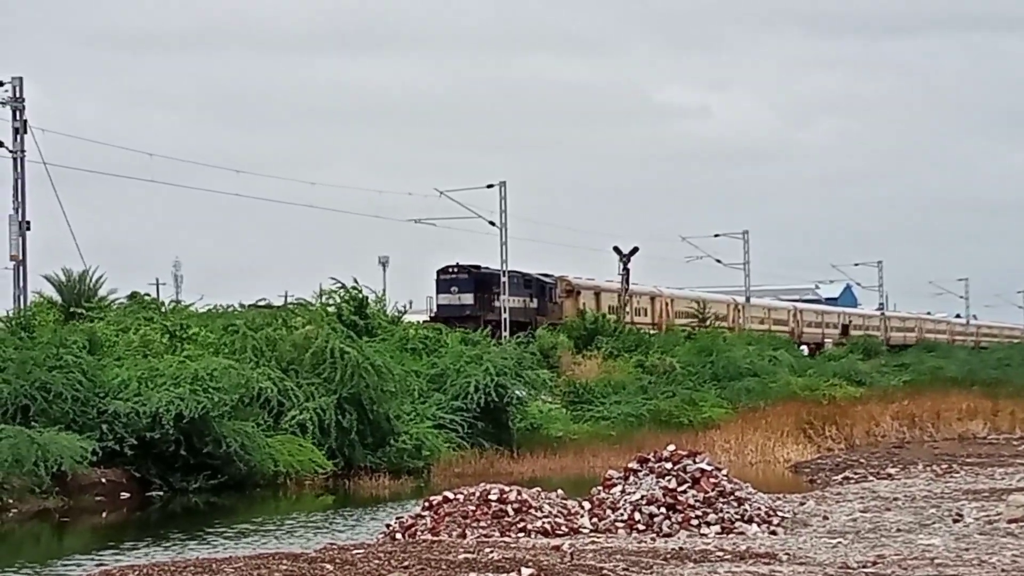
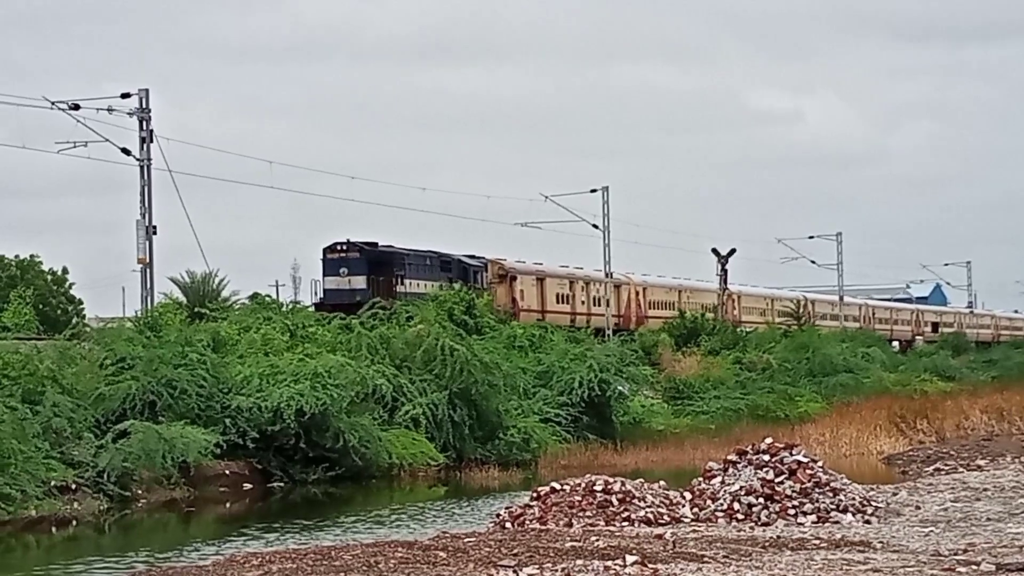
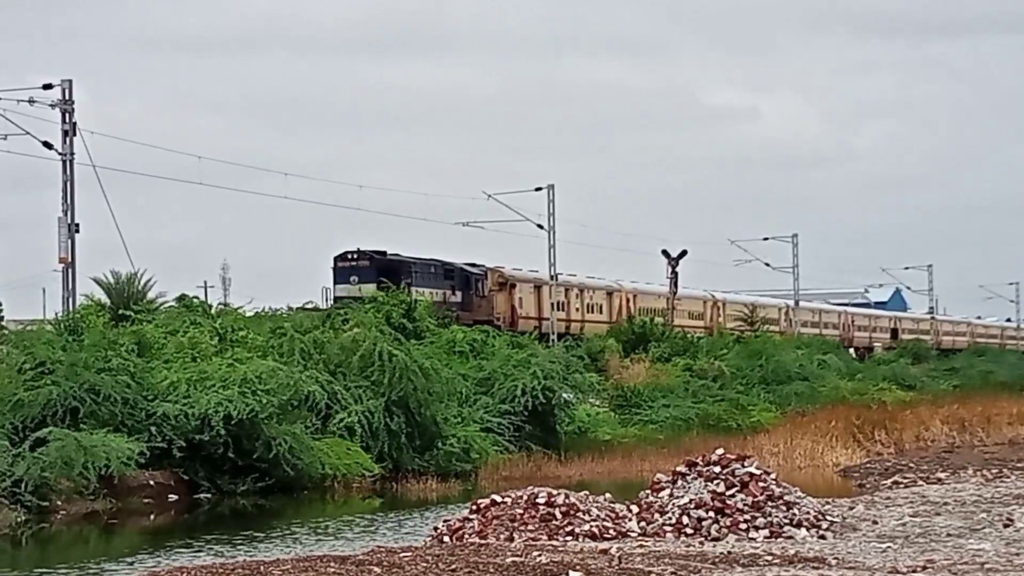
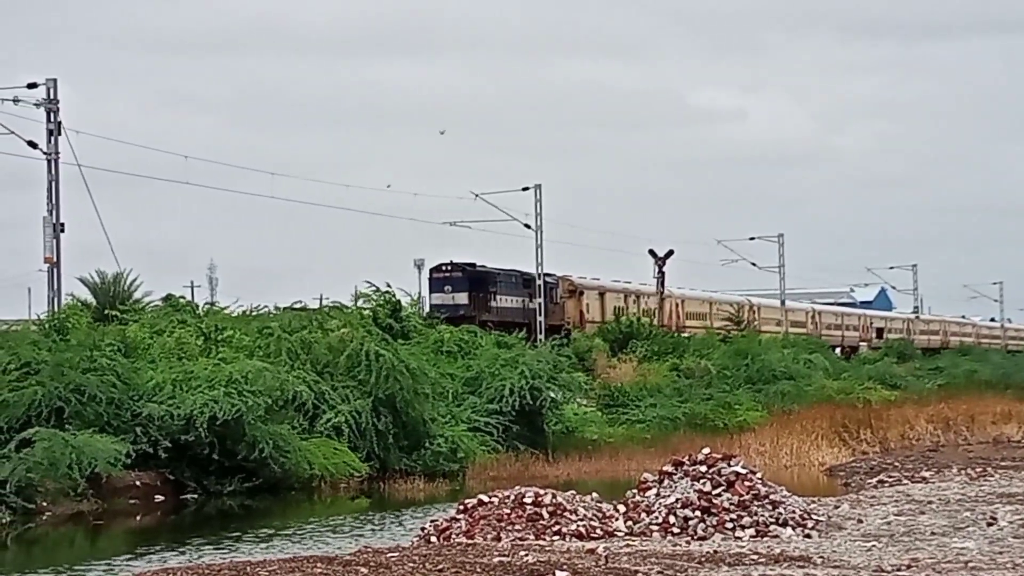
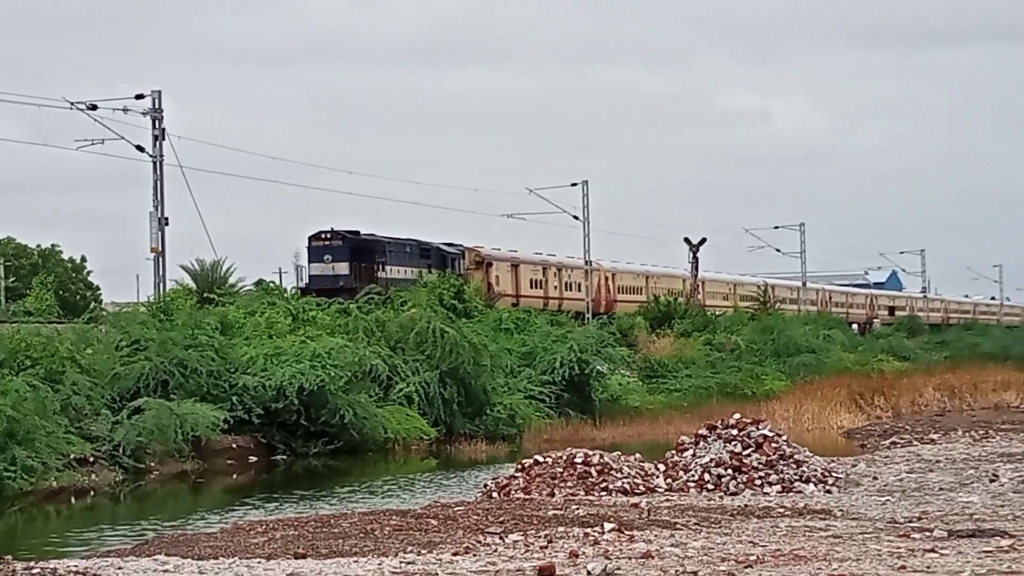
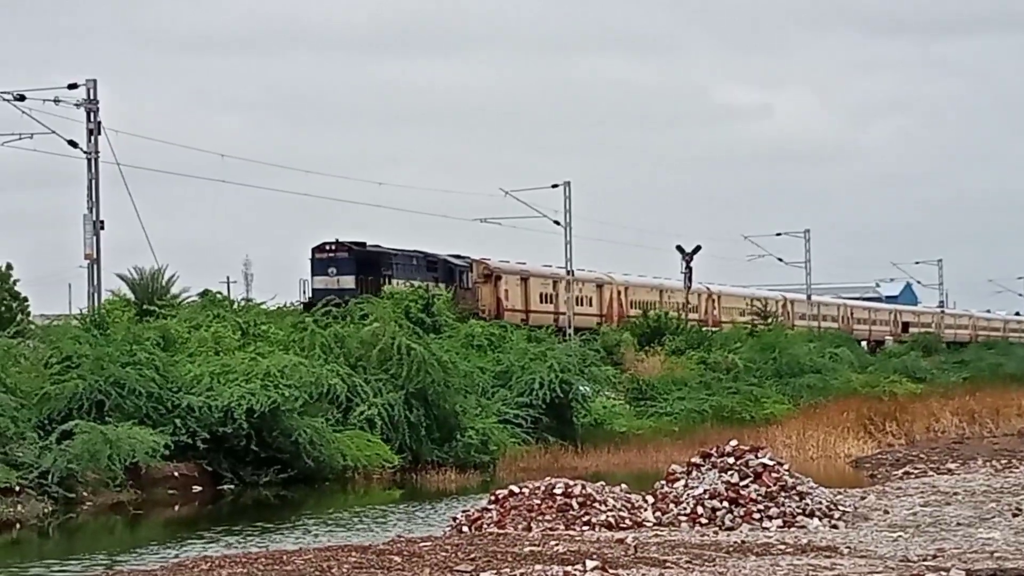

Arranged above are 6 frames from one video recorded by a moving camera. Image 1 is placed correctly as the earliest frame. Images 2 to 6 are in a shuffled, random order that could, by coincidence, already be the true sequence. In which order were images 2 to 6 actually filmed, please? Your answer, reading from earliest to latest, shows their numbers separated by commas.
4, 3, 6, 2, 5
